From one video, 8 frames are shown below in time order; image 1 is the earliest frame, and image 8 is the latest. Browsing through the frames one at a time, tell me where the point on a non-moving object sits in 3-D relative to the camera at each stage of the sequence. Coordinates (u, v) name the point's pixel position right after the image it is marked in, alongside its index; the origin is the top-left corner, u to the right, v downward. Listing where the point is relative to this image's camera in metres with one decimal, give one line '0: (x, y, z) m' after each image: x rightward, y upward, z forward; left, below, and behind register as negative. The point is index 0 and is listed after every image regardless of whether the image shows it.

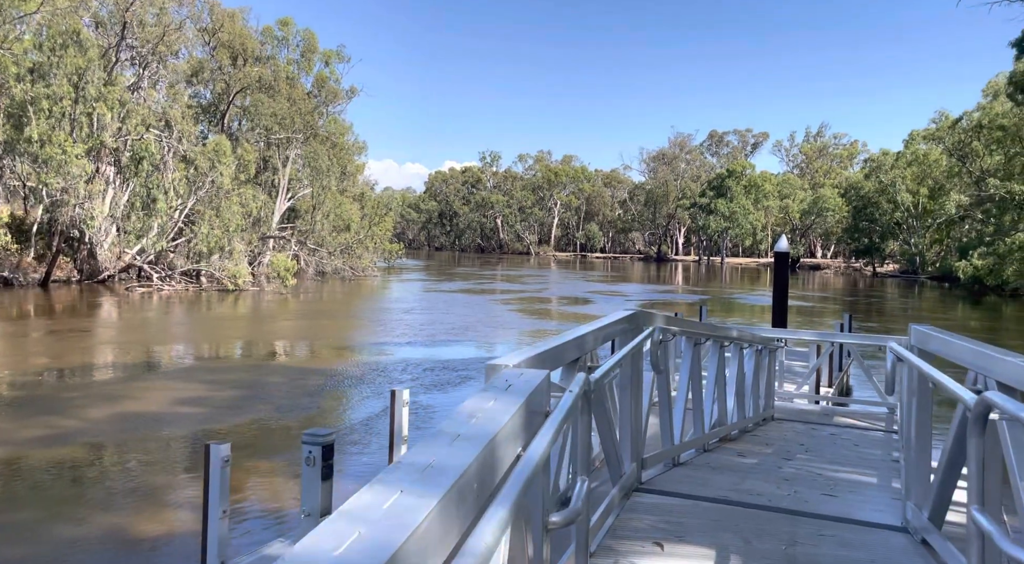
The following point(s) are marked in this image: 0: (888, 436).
0: (+2.5, -1.0, +4.6) m
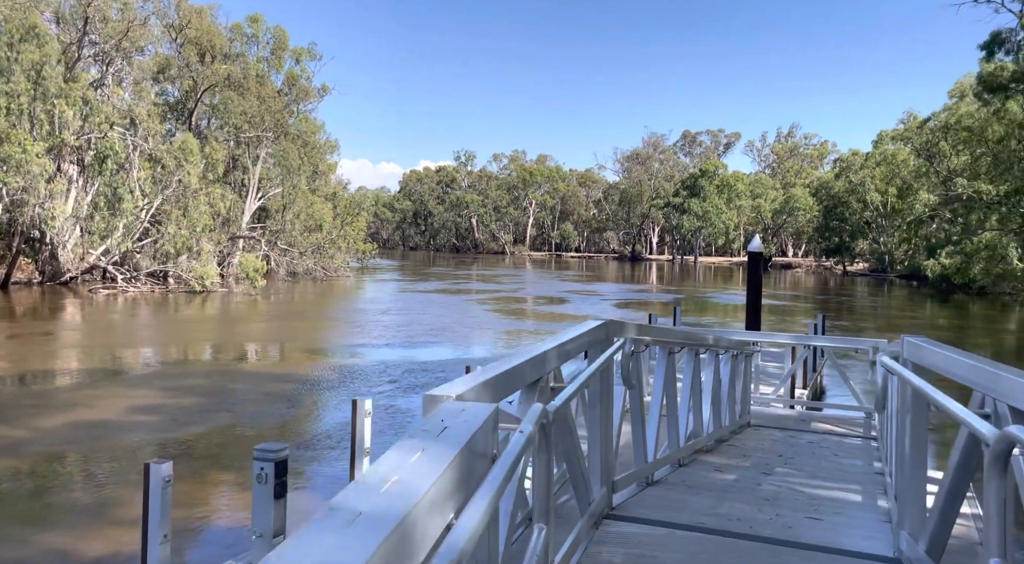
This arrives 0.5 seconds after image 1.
0: (+2.3, -1.0, +4.5) m
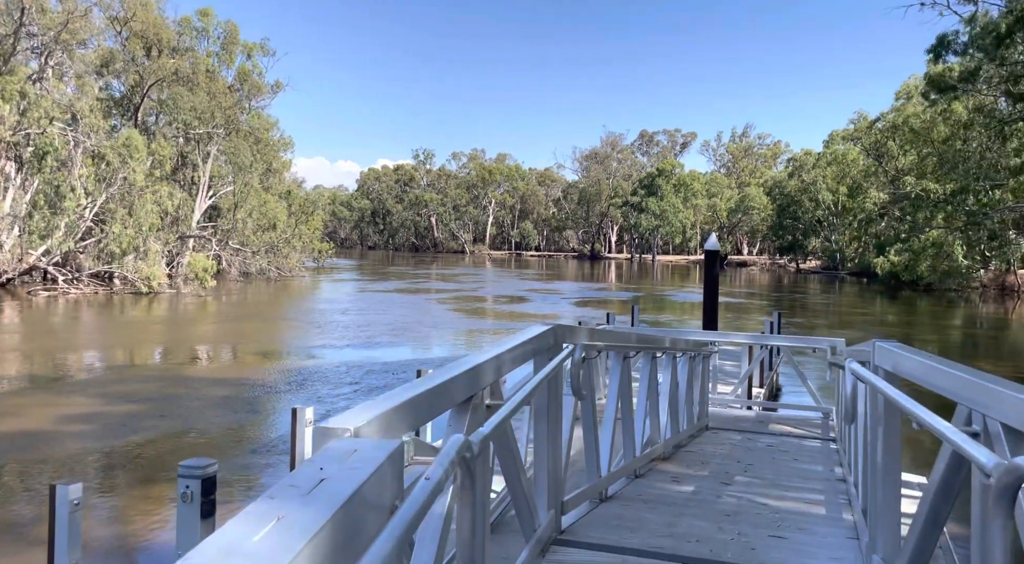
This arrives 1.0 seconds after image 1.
0: (+2.0, -1.0, +4.4) m
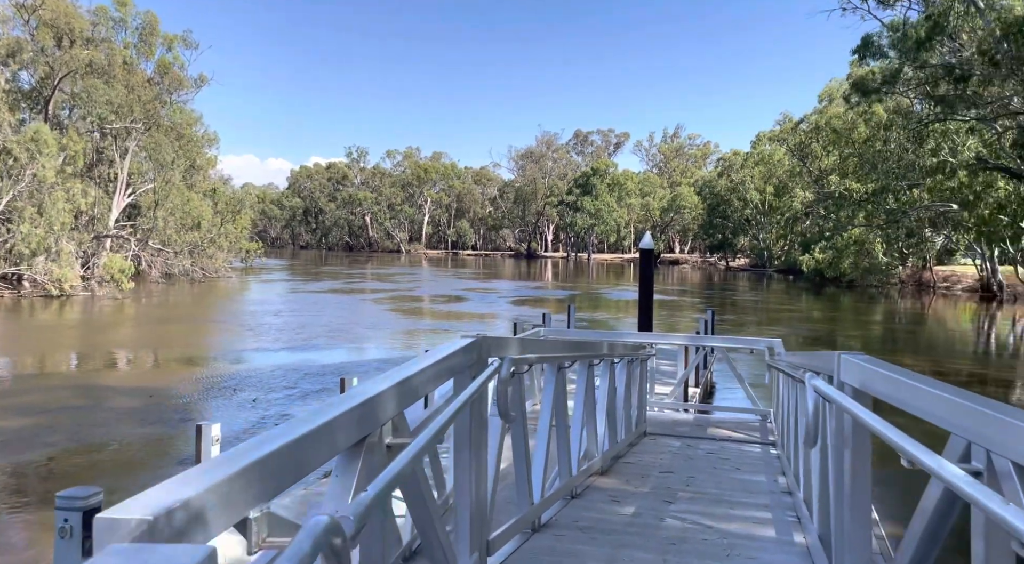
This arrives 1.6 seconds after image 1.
0: (+1.5, -1.0, +4.2) m
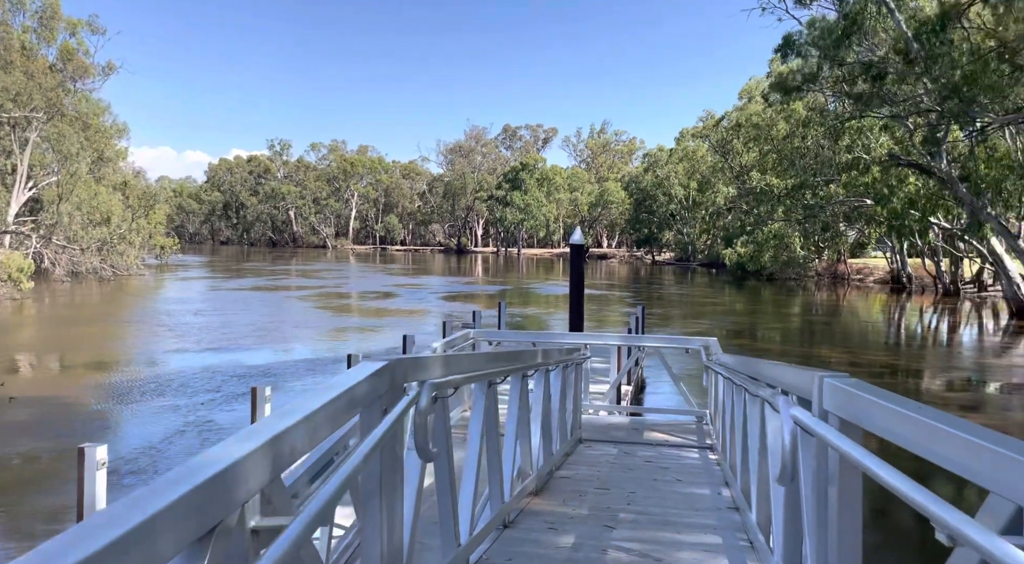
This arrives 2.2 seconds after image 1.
0: (+1.1, -1.0, +4.1) m
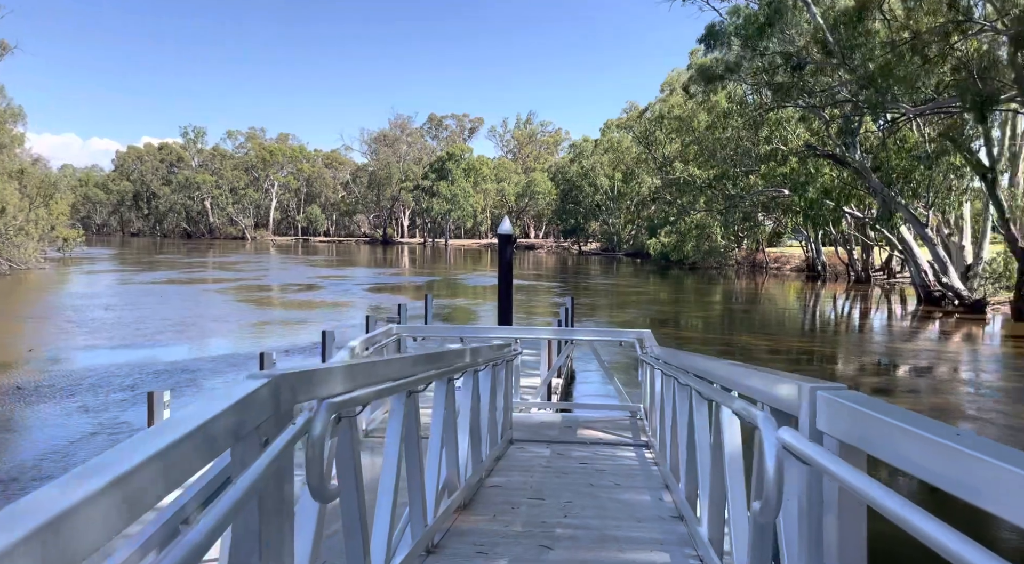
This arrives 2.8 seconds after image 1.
0: (+0.7, -1.0, +3.9) m
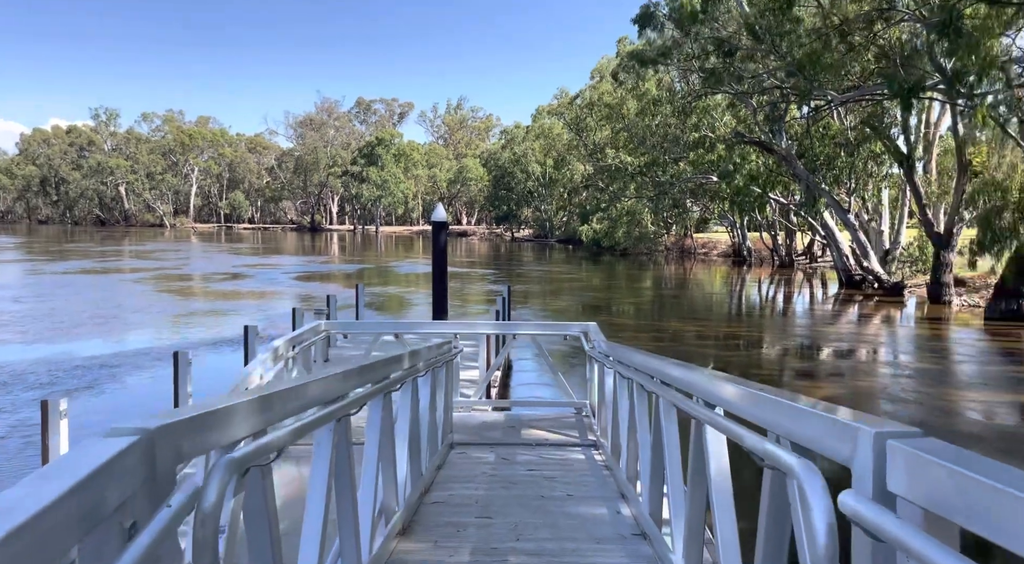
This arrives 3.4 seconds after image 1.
0: (+0.4, -0.9, +3.7) m
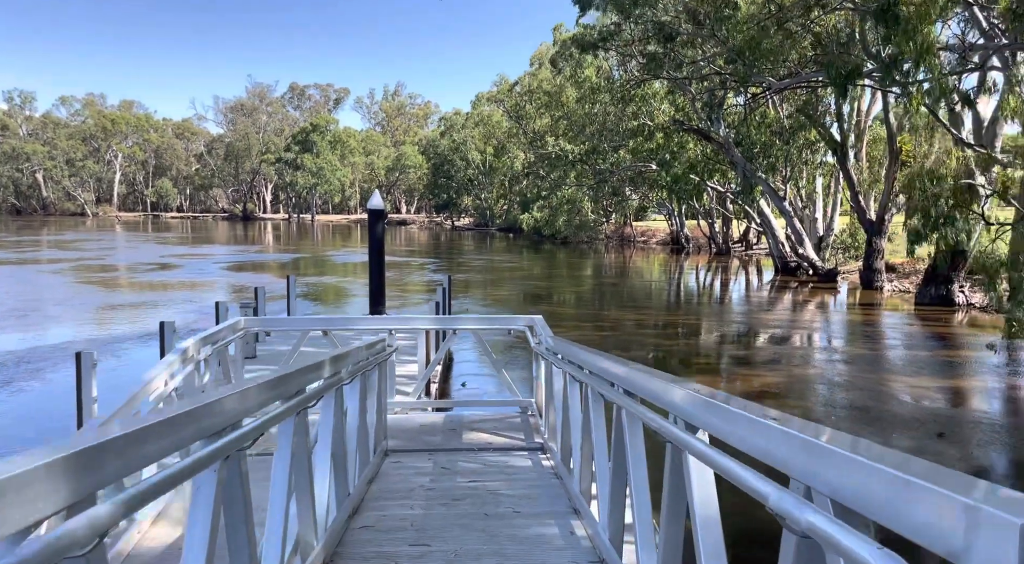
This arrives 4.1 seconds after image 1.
0: (+0.1, -0.9, +3.4) m
